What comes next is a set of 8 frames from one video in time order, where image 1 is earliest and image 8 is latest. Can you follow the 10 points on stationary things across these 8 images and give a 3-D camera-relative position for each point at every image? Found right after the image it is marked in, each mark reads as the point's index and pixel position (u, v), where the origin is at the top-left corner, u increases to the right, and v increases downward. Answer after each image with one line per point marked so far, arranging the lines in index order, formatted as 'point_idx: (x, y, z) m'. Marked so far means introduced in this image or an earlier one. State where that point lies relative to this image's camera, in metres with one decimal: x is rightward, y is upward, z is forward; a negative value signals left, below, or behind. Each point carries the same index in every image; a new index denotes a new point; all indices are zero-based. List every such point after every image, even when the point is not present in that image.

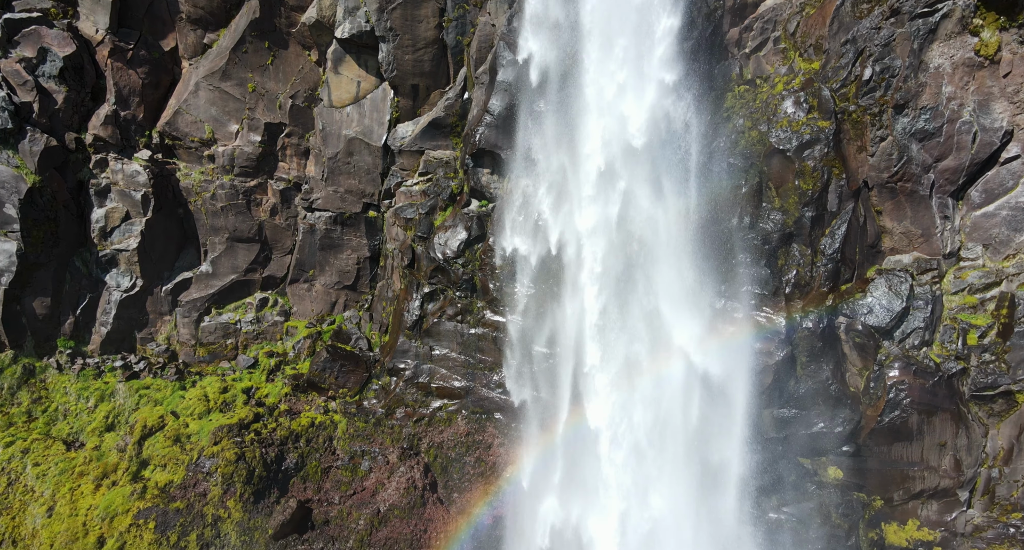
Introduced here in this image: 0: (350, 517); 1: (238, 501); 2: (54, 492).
0: (-3.9, -6.1, +18.9) m
1: (-6.5, -5.5, +18.8) m
2: (-11.0, -5.2, +18.9) m
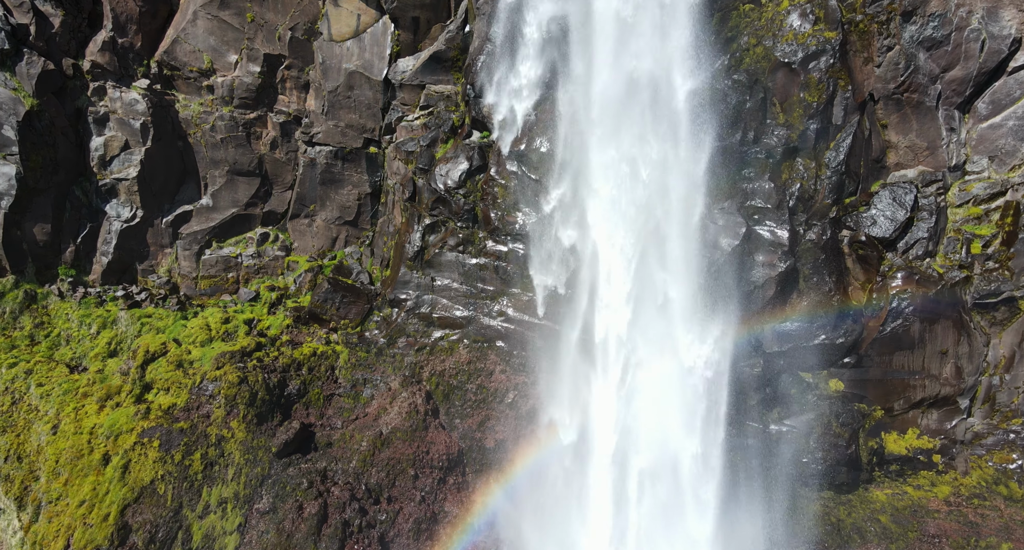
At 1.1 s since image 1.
0: (-3.9, -4.2, +19.1) m
1: (-6.5, -3.6, +18.9) m
2: (-10.9, -3.3, +19.0) m
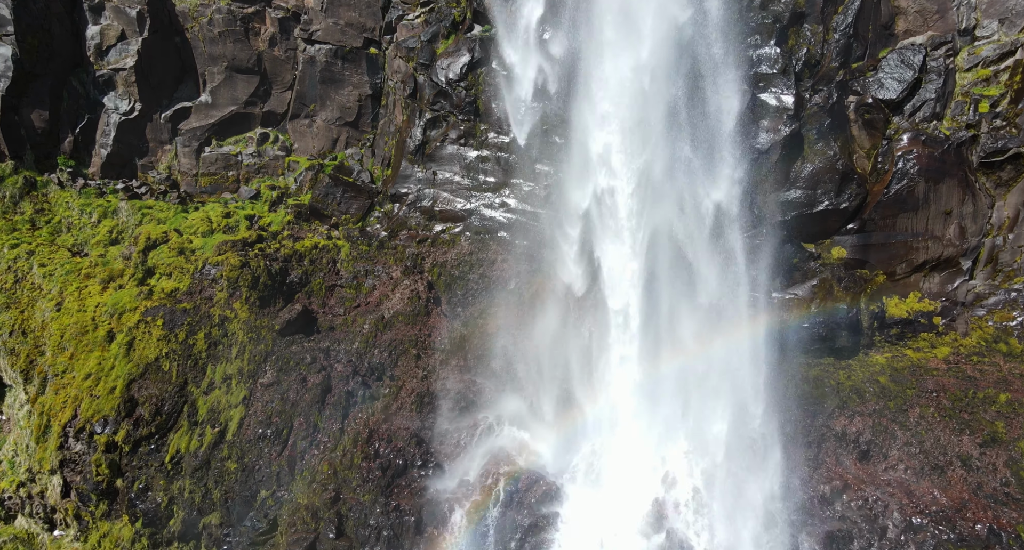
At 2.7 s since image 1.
0: (-3.8, -1.3, +19.2) m
1: (-6.4, -0.7, +19.0) m
2: (-10.9, -0.4, +19.1) m
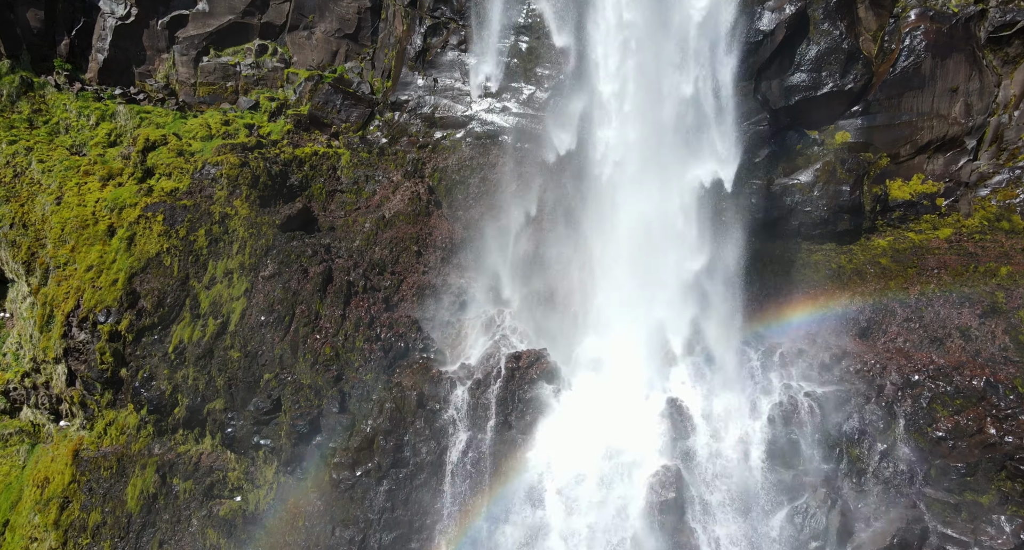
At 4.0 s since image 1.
0: (-3.8, +1.3, +19.1) m
1: (-6.4, +1.8, +19.0) m
2: (-10.8, +2.2, +19.0) m
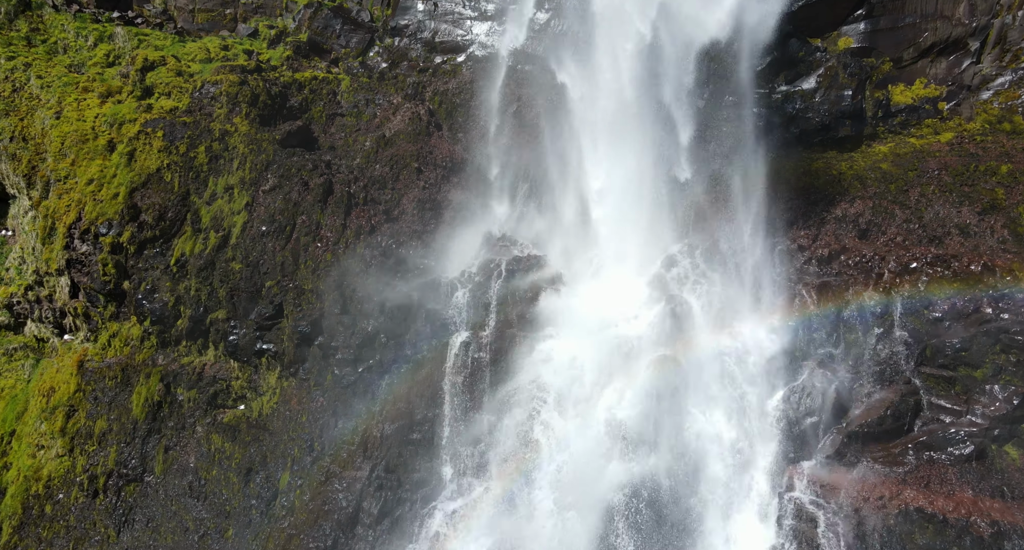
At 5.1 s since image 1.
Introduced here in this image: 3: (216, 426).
0: (-3.8, +3.3, +19.1) m
1: (-6.4, +3.8, +18.9) m
2: (-10.8, +4.2, +19.0) m
3: (-6.0, -3.2, +16.0) m
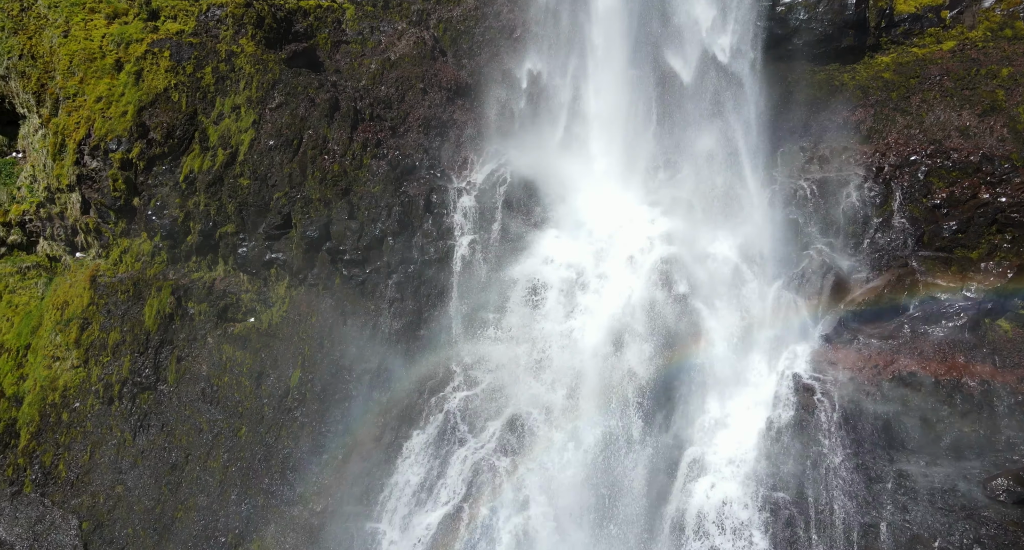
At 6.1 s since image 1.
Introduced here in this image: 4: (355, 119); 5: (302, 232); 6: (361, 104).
0: (-3.7, +5.2, +19.2) m
1: (-6.3, +5.7, +19.0) m
2: (-10.7, +6.1, +19.1) m
3: (-5.9, -1.3, +16.3) m
4: (-3.5, +3.5, +17.9) m
5: (-4.4, +0.9, +16.6) m
6: (-3.5, +3.9, +18.2) m
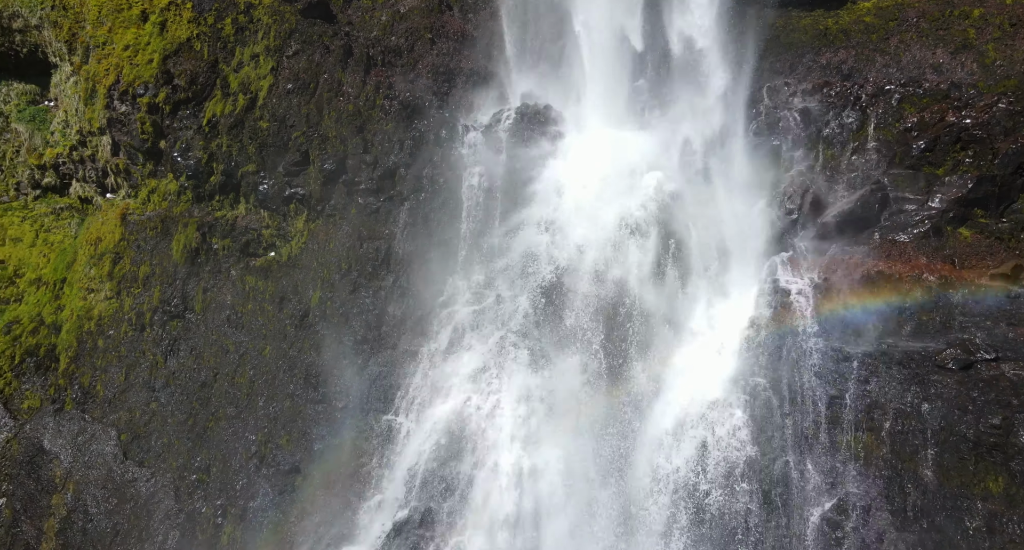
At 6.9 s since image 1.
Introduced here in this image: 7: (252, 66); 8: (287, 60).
0: (-3.6, +6.7, +20.2) m
1: (-6.2, +7.3, +20.0) m
2: (-10.6, +7.6, +20.1) m
3: (-5.8, +0.1, +17.5) m
4: (-3.5, +5.0, +19.0) m
5: (-4.3, +2.4, +17.8) m
6: (-3.4, +5.4, +19.3) m
7: (-6.3, +5.1, +19.2) m
8: (-5.5, +5.2, +19.2) m
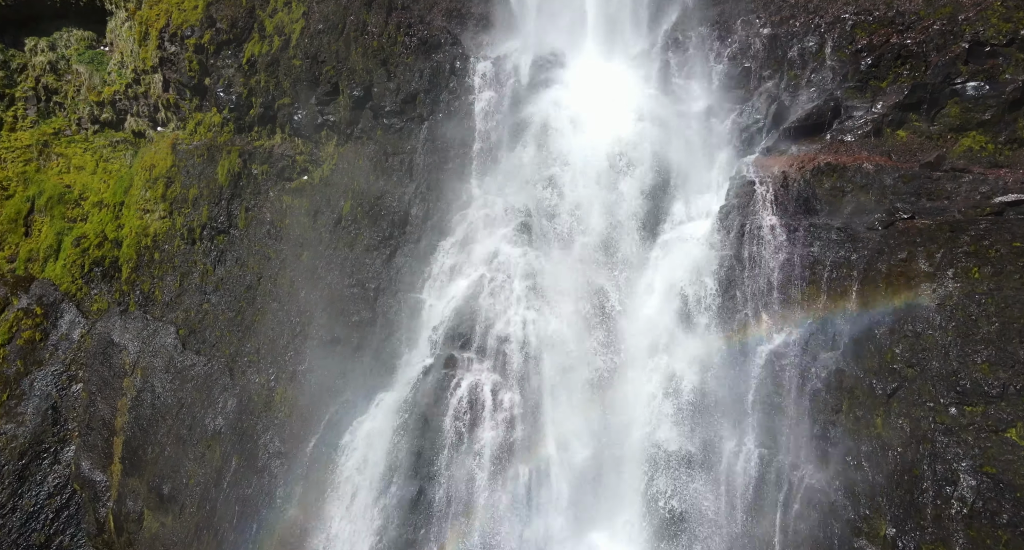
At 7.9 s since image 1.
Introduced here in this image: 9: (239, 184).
0: (-3.4, +8.9, +22.4) m
1: (-6.0, +9.4, +22.3) m
2: (-10.4, +9.8, +22.4) m
3: (-5.6, +2.2, +20.0) m
4: (-3.3, +7.1, +21.2) m
5: (-4.2, +4.4, +20.1) m
6: (-3.3, +7.5, +21.5) m
7: (-6.1, +7.3, +21.5) m
8: (-5.3, +7.3, +21.5) m
9: (-6.9, +2.4, +20.2) m
